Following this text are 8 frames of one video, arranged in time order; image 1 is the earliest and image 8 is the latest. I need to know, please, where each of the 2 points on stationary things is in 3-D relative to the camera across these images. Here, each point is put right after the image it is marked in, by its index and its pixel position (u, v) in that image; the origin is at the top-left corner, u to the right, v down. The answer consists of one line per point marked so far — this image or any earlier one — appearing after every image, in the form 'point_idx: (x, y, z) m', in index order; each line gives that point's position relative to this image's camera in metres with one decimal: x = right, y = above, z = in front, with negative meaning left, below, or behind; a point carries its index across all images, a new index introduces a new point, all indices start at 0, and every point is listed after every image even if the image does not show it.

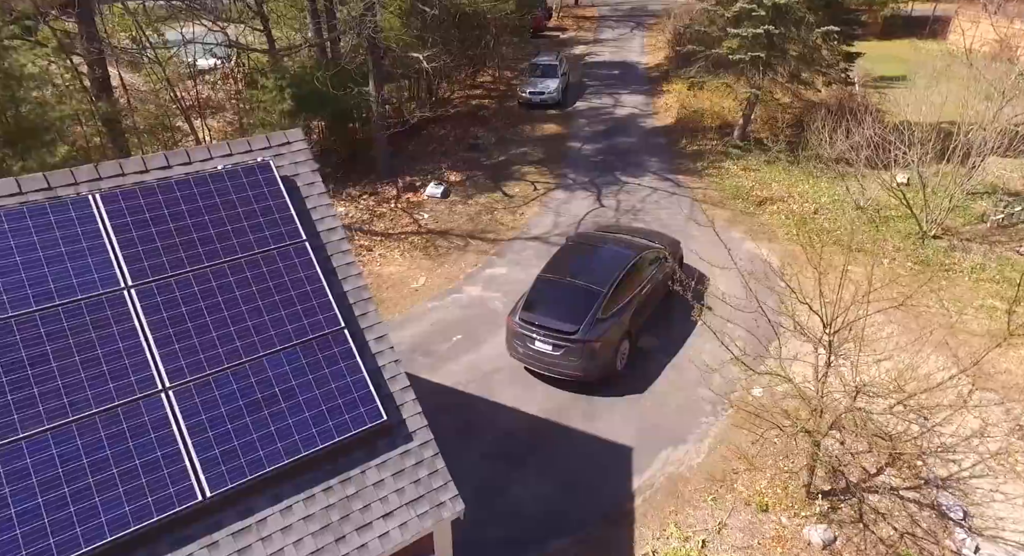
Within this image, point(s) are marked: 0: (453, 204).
0: (-1.4, +1.7, +14.5) m
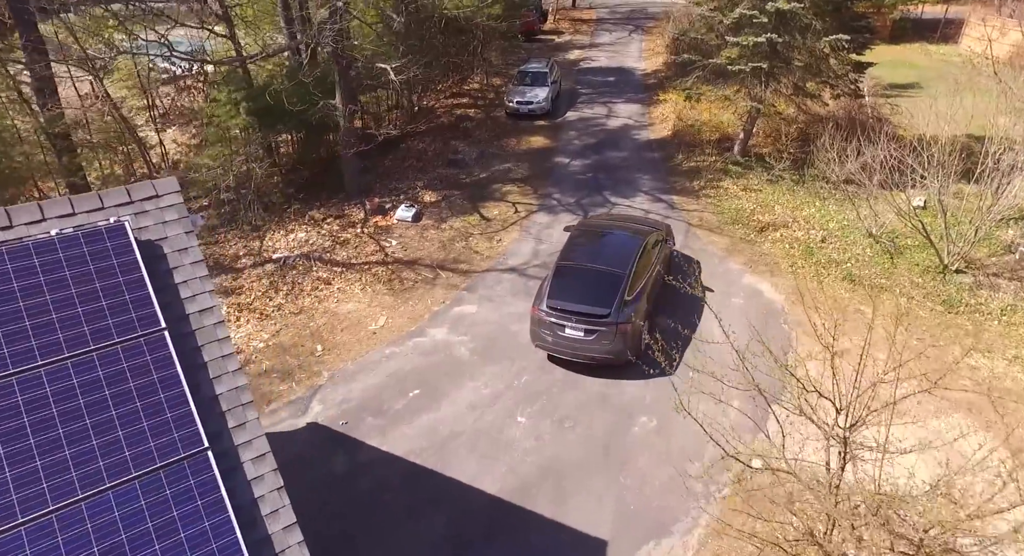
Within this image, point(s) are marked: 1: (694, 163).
0: (-1.9, +1.0, +13.2) m
1: (+4.7, +2.9, +16.0) m
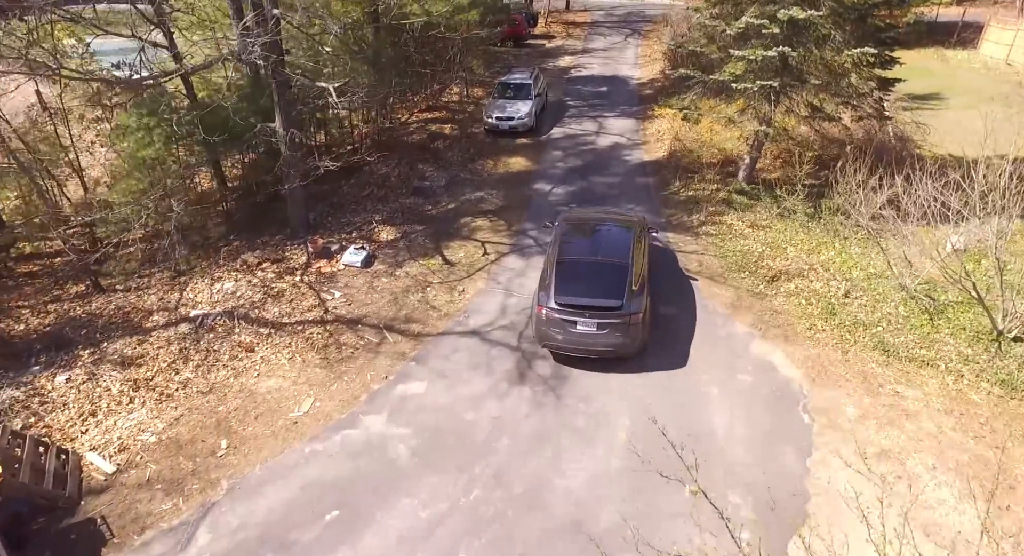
0: (-2.5, 0.0, +11.3) m
1: (+4.1, +1.9, +14.0) m
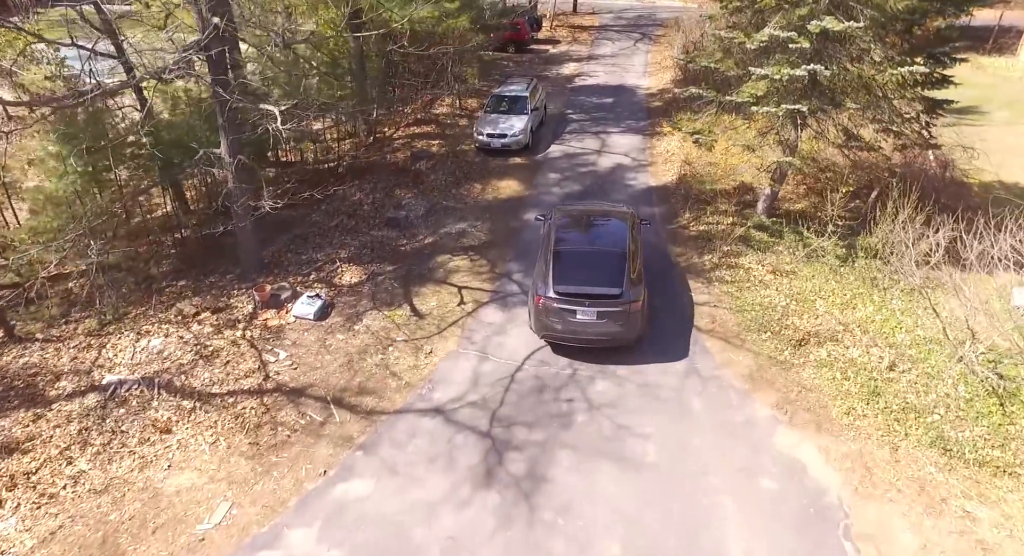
0: (-2.8, -0.8, +9.6) m
1: (+3.8, +1.0, +12.2) m
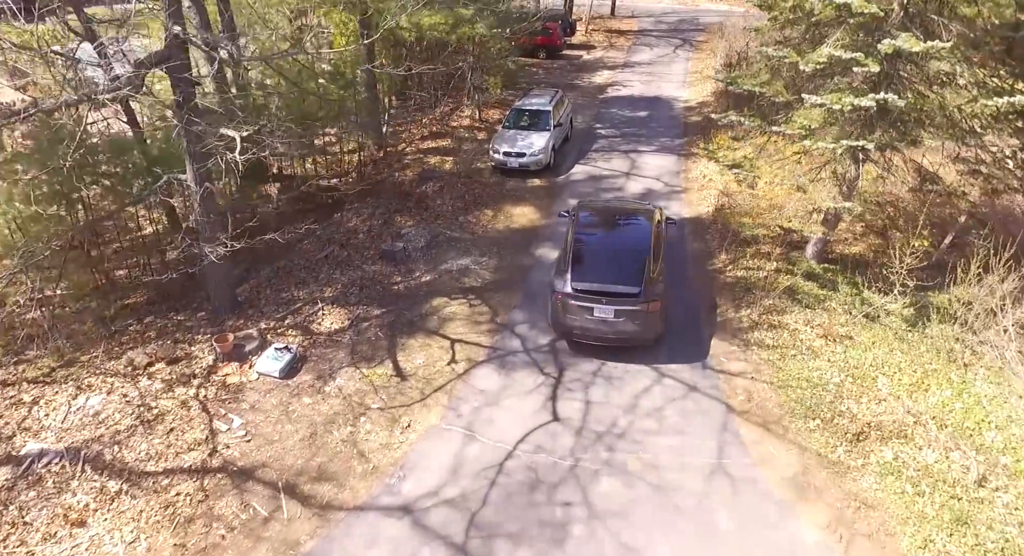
0: (-2.9, -1.6, +8.2) m
1: (+3.9, +0.1, +10.5) m
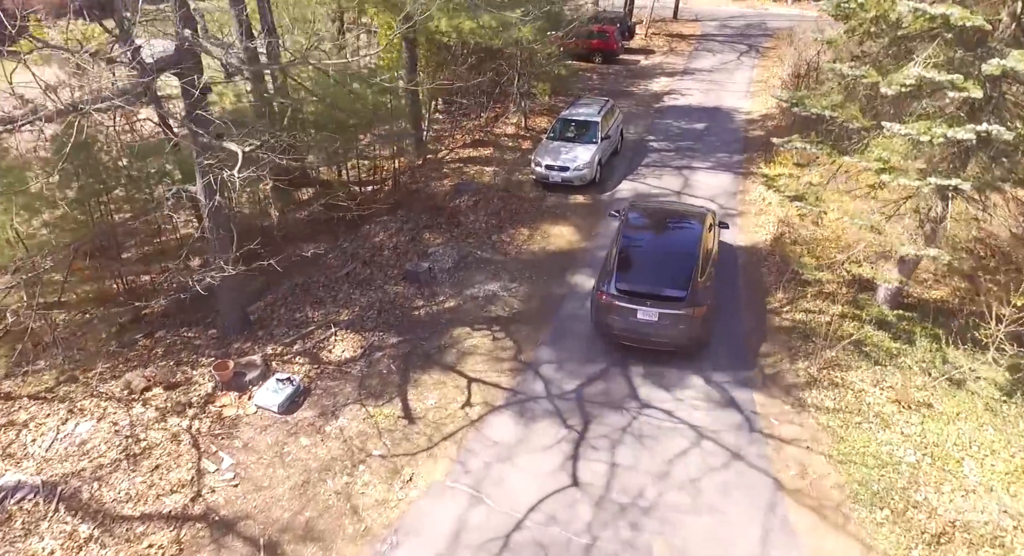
0: (-2.7, -1.9, +7.6) m
1: (+4.4, -0.6, +9.3) m
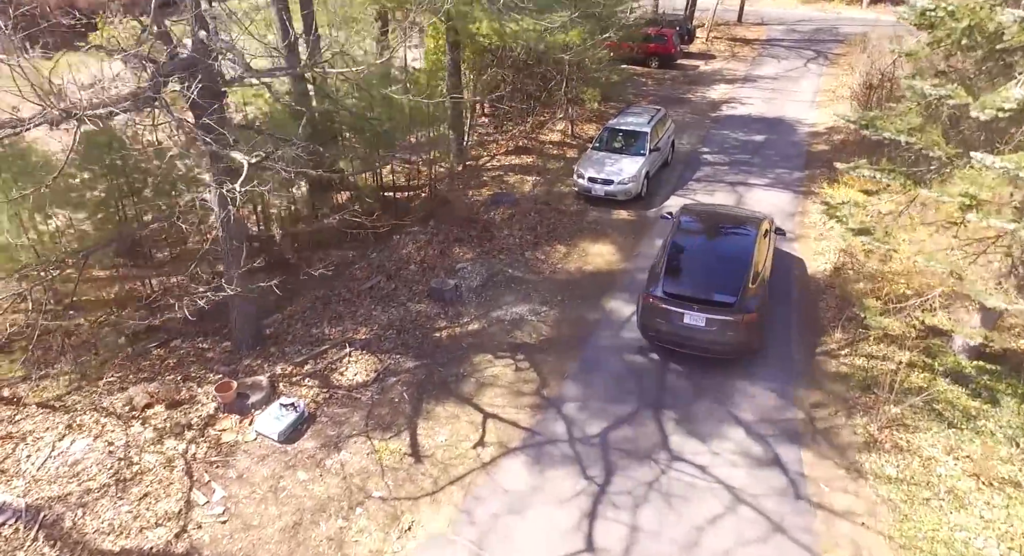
0: (-2.5, -2.1, +7.1) m
1: (+4.7, -1.2, +8.2) m
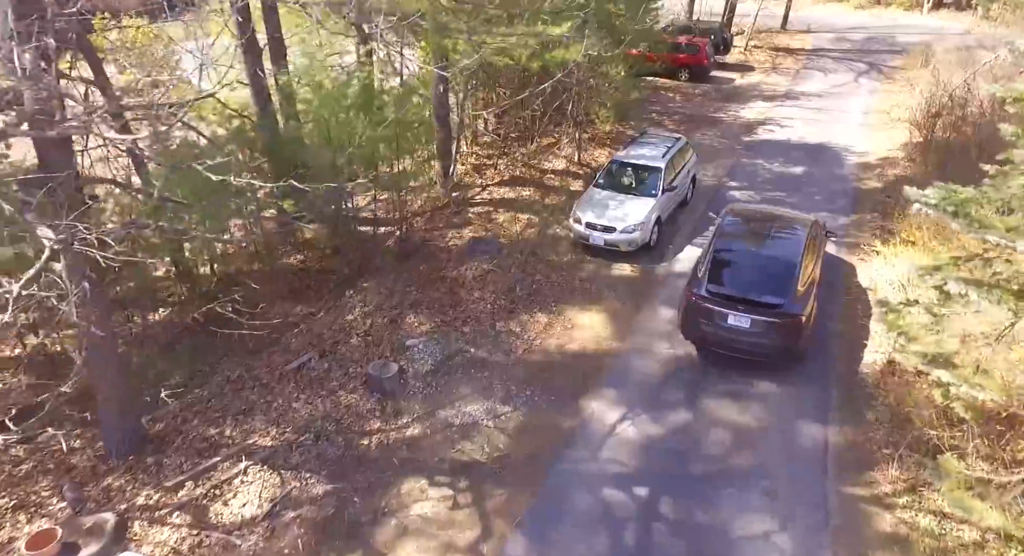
0: (-3.3, -3.2, +5.0) m
1: (+4.0, -2.4, +5.8) m
